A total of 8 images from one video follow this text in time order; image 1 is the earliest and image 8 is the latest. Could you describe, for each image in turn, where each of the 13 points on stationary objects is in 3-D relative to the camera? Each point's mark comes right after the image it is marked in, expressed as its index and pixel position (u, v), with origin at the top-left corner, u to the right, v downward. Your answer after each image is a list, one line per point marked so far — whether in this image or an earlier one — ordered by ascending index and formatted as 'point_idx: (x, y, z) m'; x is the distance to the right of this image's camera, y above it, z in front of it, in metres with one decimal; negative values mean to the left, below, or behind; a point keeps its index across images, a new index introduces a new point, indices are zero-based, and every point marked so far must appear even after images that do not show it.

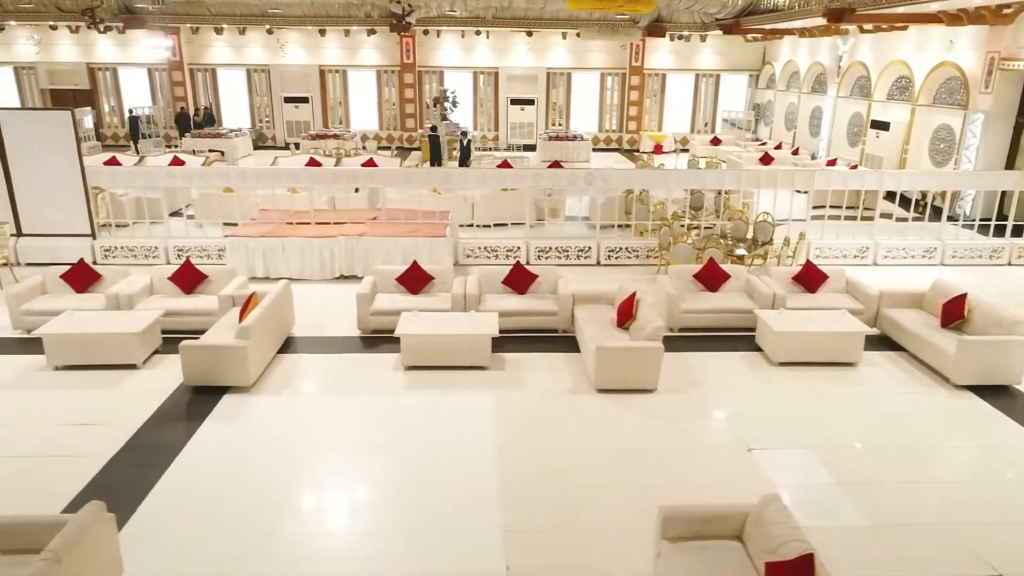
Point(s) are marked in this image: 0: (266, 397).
0: (-1.4, -0.6, +5.9) m
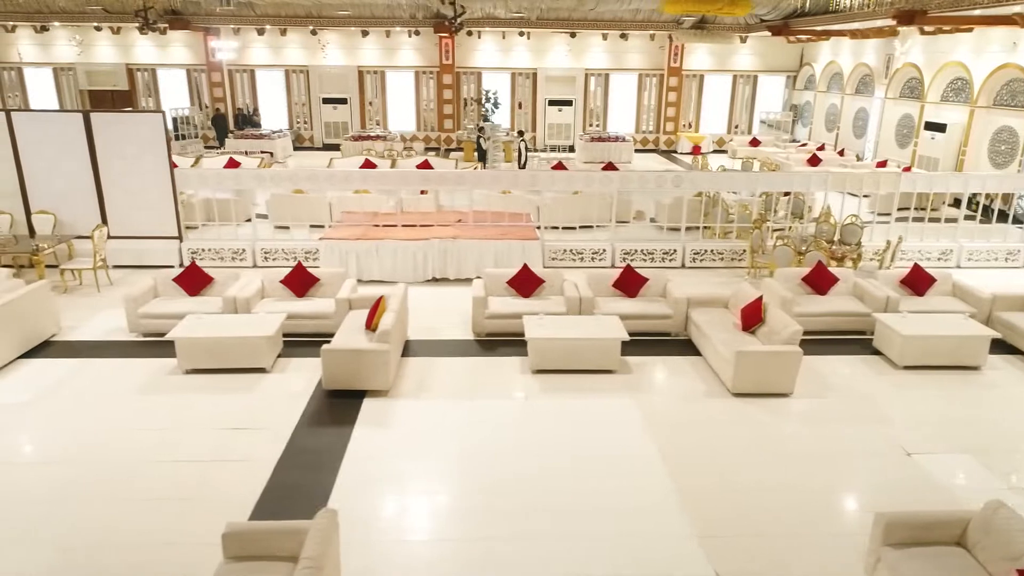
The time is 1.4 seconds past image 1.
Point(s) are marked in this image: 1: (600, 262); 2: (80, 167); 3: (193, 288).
0: (-0.6, -0.7, +5.9) m
1: (+0.8, +0.3, +9.5) m
2: (-3.9, +1.1, +9.0) m
3: (-2.3, 0.0, +7.2) m
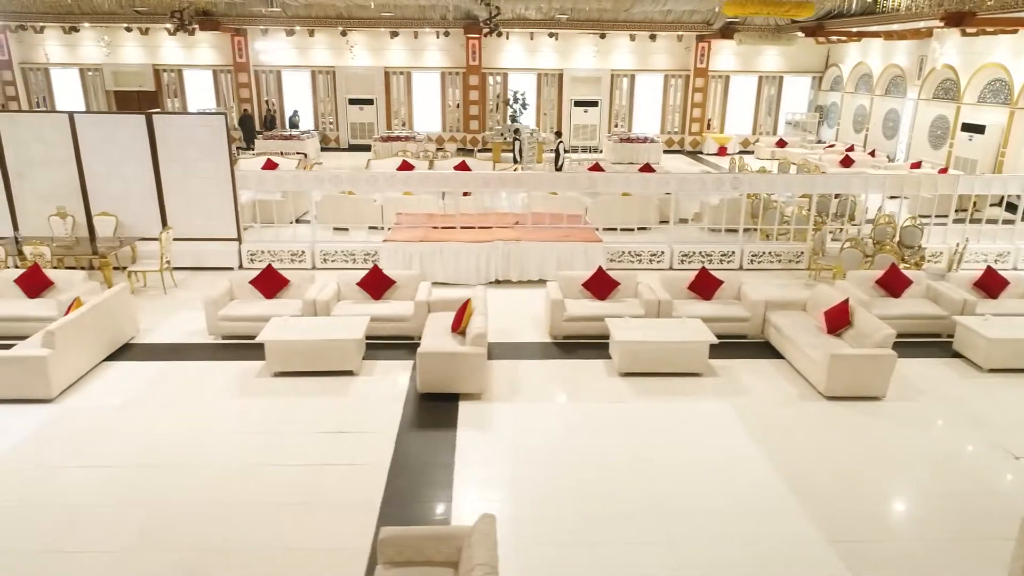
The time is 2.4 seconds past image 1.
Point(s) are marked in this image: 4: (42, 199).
0: (0.0, -0.7, +5.9) m
1: (+1.4, +0.2, +9.5) m
2: (-3.3, +1.1, +9.0) m
3: (-1.7, 0.0, +7.2) m
4: (-4.2, +0.8, +9.1) m
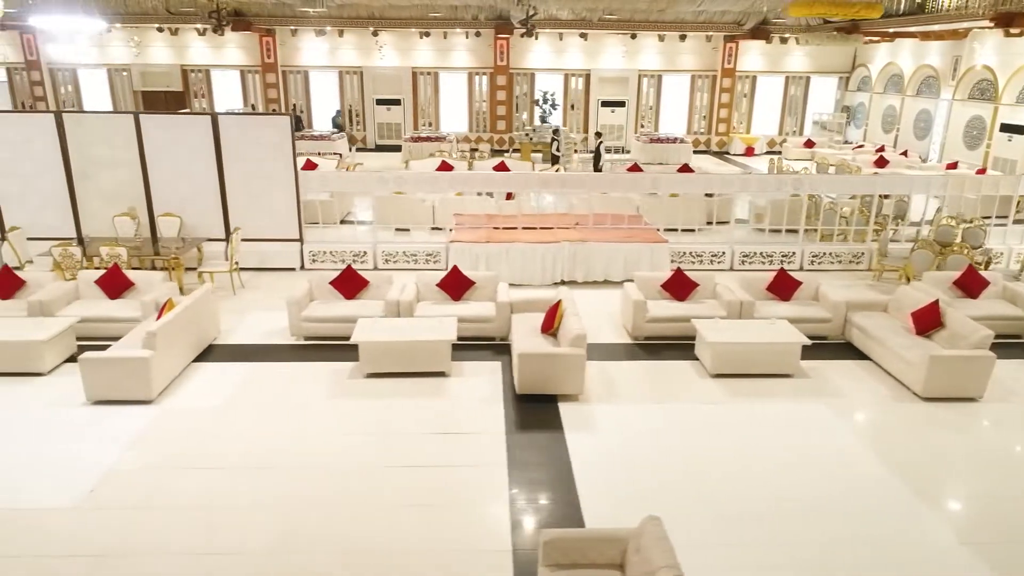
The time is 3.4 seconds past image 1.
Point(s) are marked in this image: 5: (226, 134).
0: (+0.5, -0.7, +5.9) m
1: (+1.9, +0.2, +9.5) m
2: (-2.8, +1.1, +9.0) m
3: (-1.1, 0.0, +7.2) m
4: (-3.7, +0.8, +9.1) m
5: (-2.5, +1.4, +8.9) m
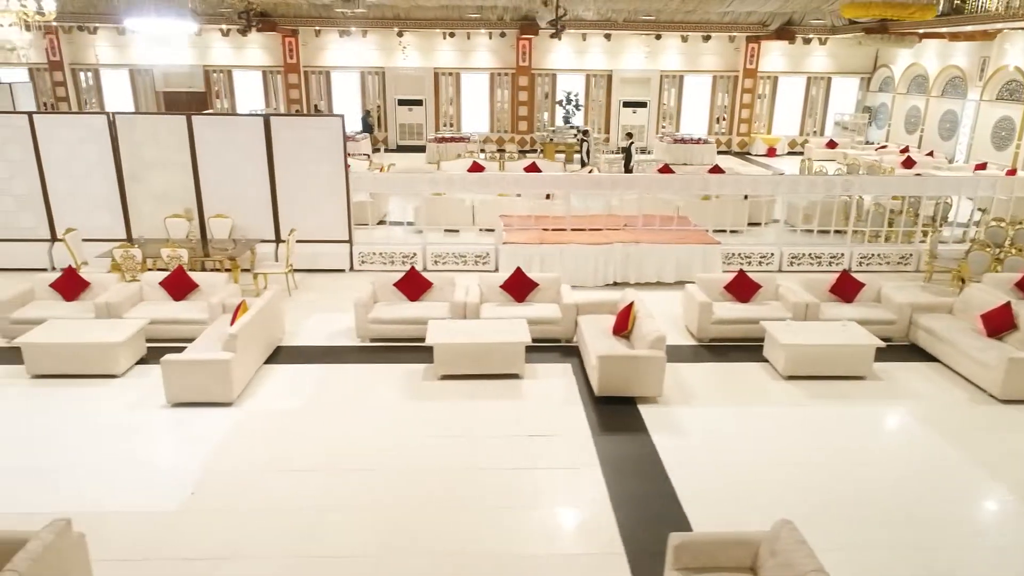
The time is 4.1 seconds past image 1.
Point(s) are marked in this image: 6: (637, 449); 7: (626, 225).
0: (+1.0, -0.7, +5.9) m
1: (+2.4, +0.2, +9.5) m
2: (-2.3, +1.1, +9.0) m
3: (-0.7, 0.0, +7.2) m
4: (-3.2, +0.8, +9.1) m
5: (-2.1, +1.3, +8.9) m
6: (+0.7, -0.8, +5.3) m
7: (+1.1, +0.6, +9.5) m
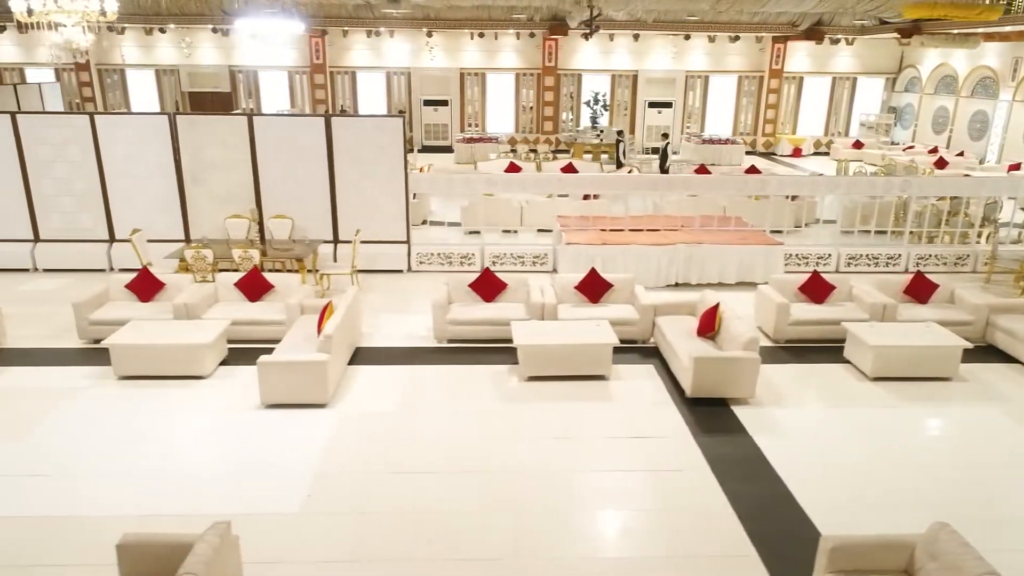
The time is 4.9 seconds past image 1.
0: (+1.5, -0.7, +5.8) m
1: (+2.9, +0.2, +9.5) m
2: (-1.8, +1.0, +9.0) m
3: (-0.2, 0.0, +7.2) m
4: (-2.7, +0.8, +9.1) m
5: (-1.5, +1.3, +8.9) m
6: (+1.2, -0.8, +5.3) m
7: (+1.6, +0.6, +9.5) m
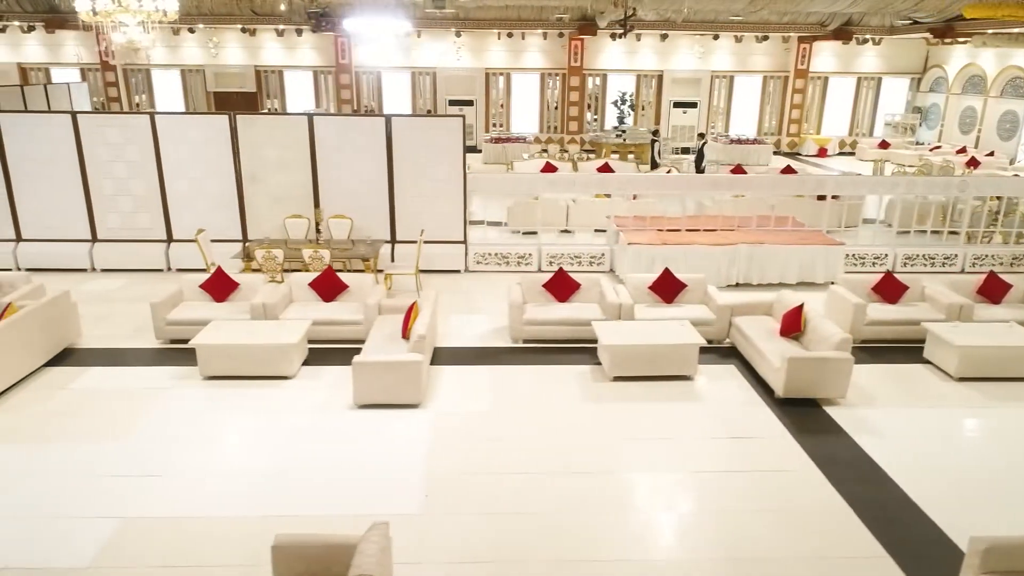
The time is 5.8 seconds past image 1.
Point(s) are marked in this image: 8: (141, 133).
0: (+2.0, -0.7, +5.8) m
1: (+3.5, +0.2, +9.5) m
2: (-1.2, +1.0, +9.0) m
3: (+0.4, 0.0, +7.2) m
4: (-2.1, +0.8, +9.1) m
5: (-1.0, +1.3, +8.9) m
6: (+1.7, -0.8, +5.2) m
7: (+2.1, +0.6, +9.5) m
8: (-3.2, +1.3, +8.8) m
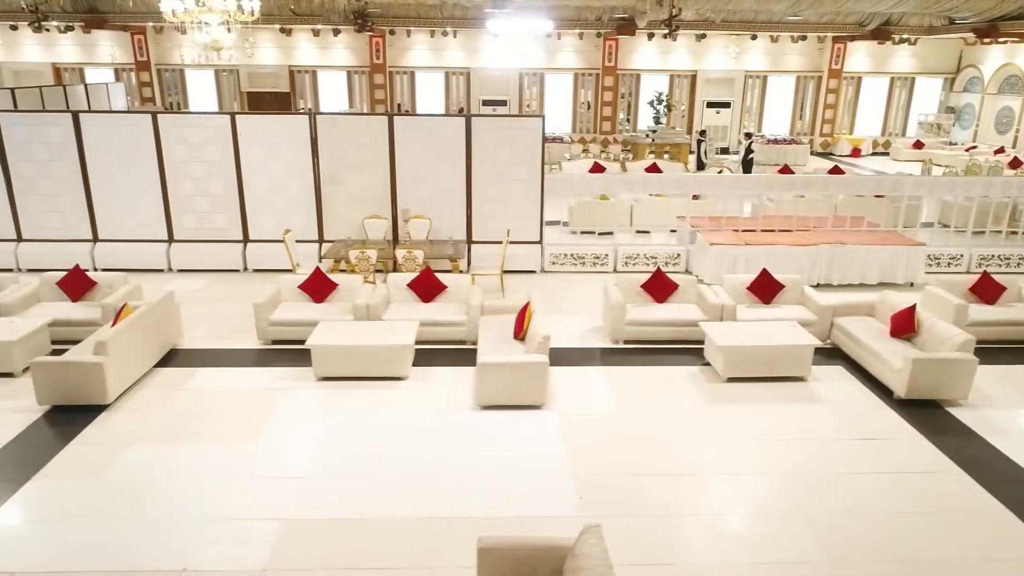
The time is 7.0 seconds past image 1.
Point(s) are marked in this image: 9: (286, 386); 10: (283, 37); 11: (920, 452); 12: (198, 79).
0: (+2.7, -0.7, +5.8) m
1: (+4.2, +0.2, +9.5) m
2: (-0.5, +1.0, +9.0) m
3: (+1.1, 0.0, +7.2) m
4: (-1.4, +0.8, +9.1) m
5: (-0.3, +1.3, +8.9) m
6: (+2.4, -0.9, +5.2) m
7: (+2.8, +0.6, +9.5) m
8: (-2.5, +1.3, +8.8) m
9: (-1.4, -0.6, +6.1) m
10: (-4.6, +5.1, +20.6) m
11: (+2.1, -0.8, +5.2) m
12: (-6.4, +4.3, +20.9) m
